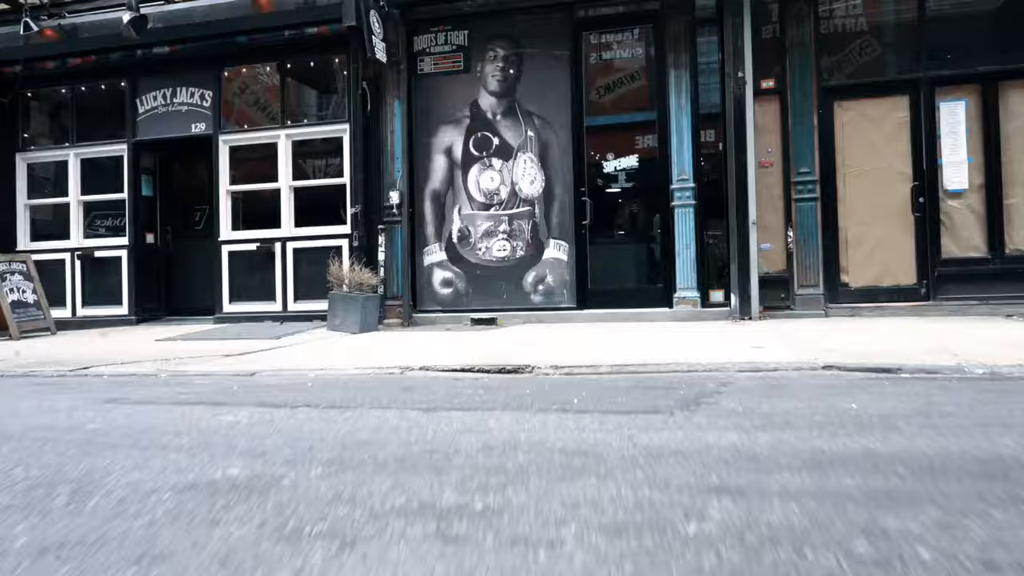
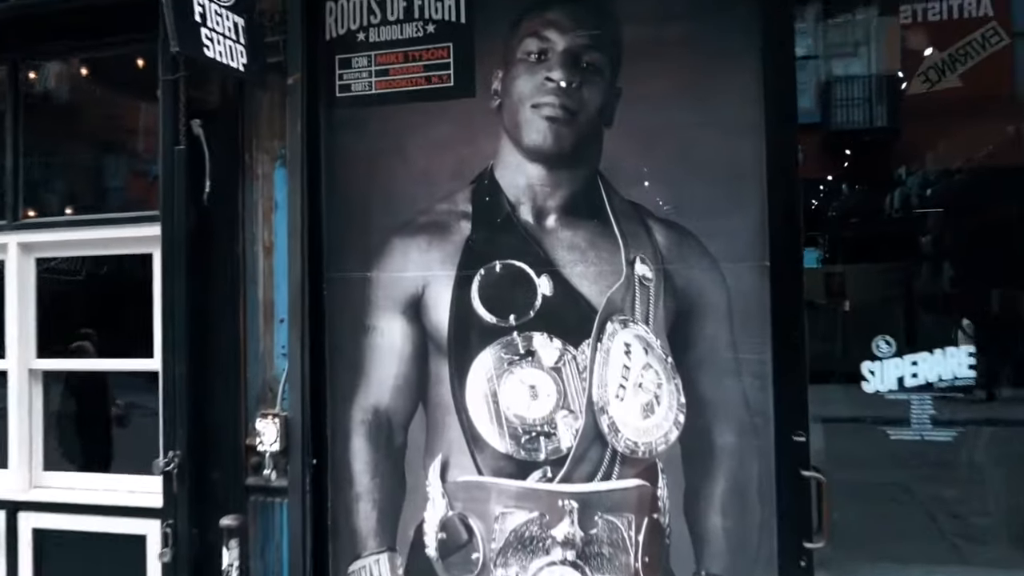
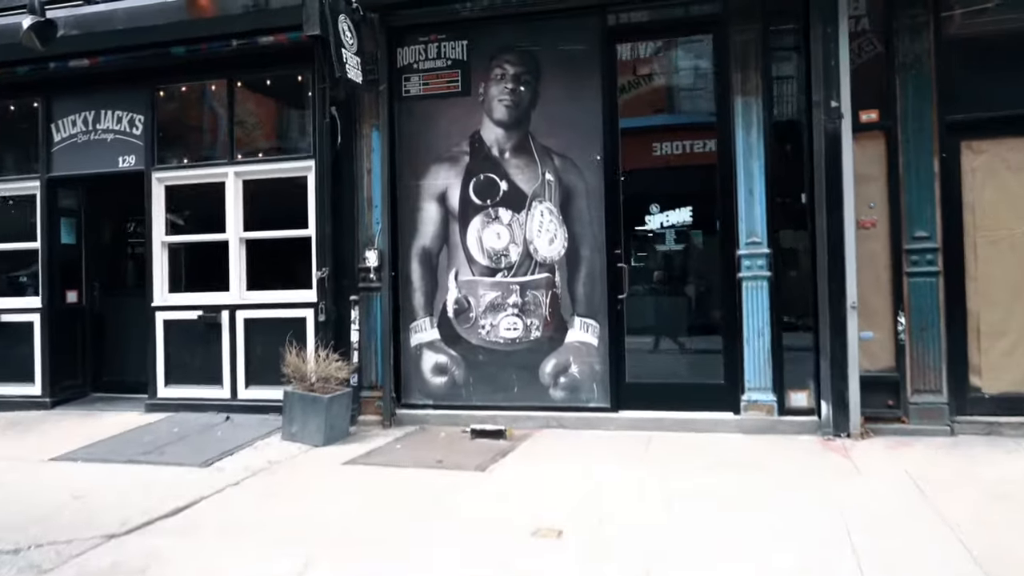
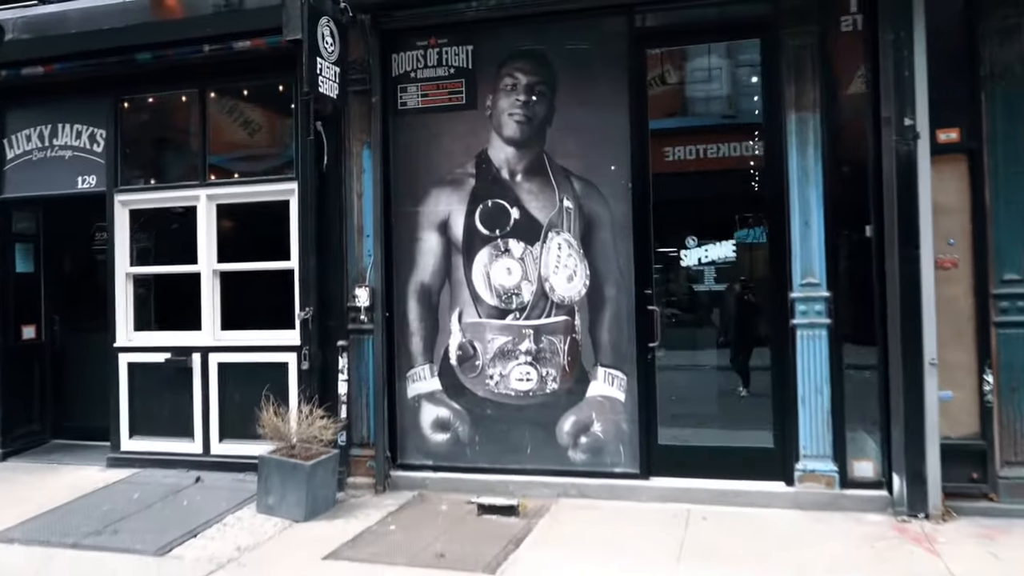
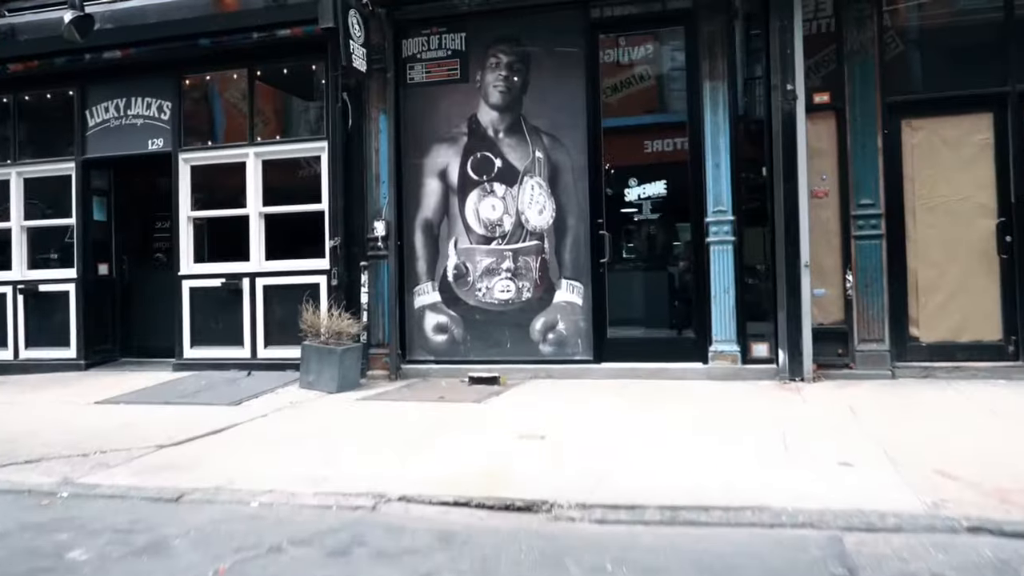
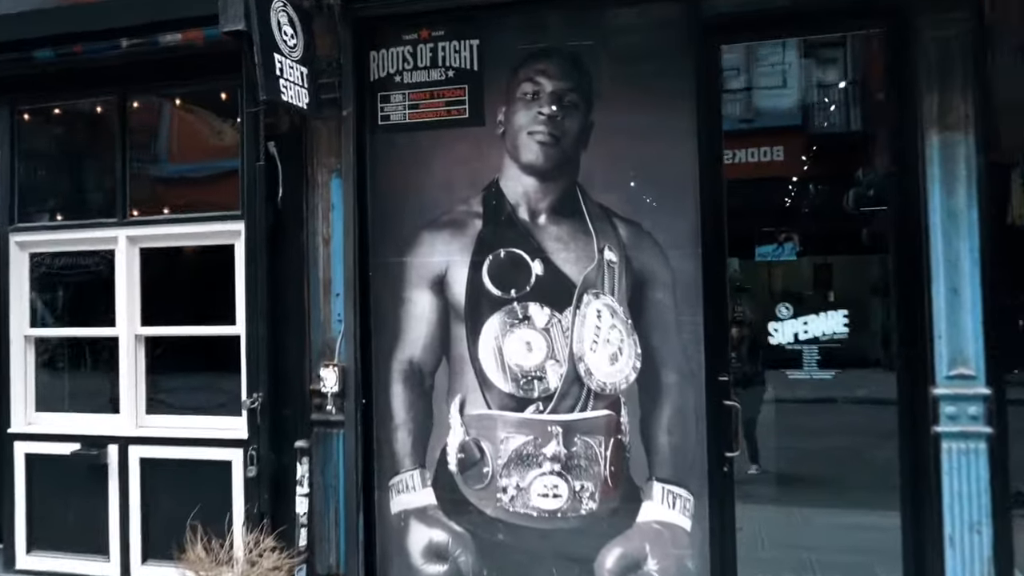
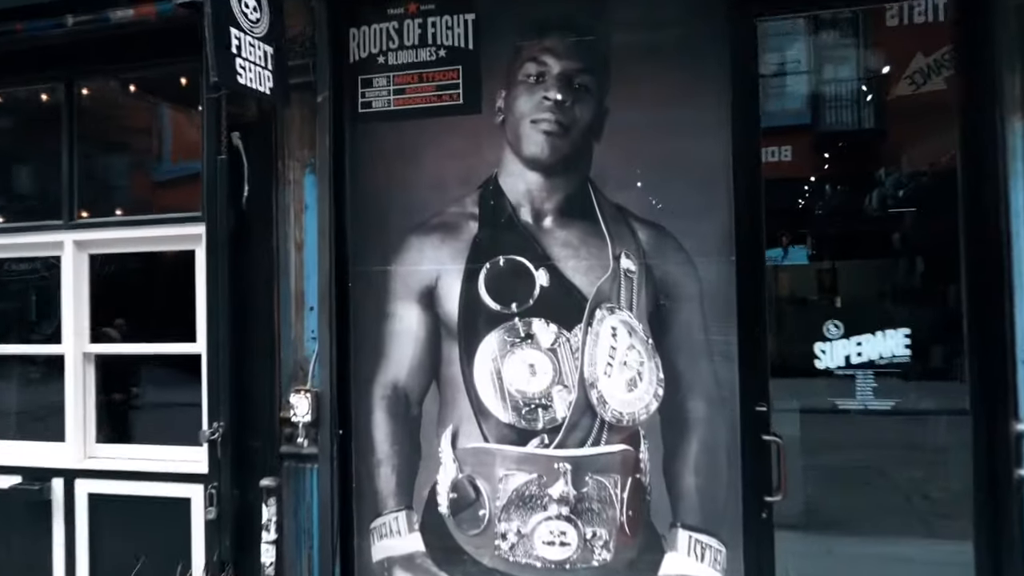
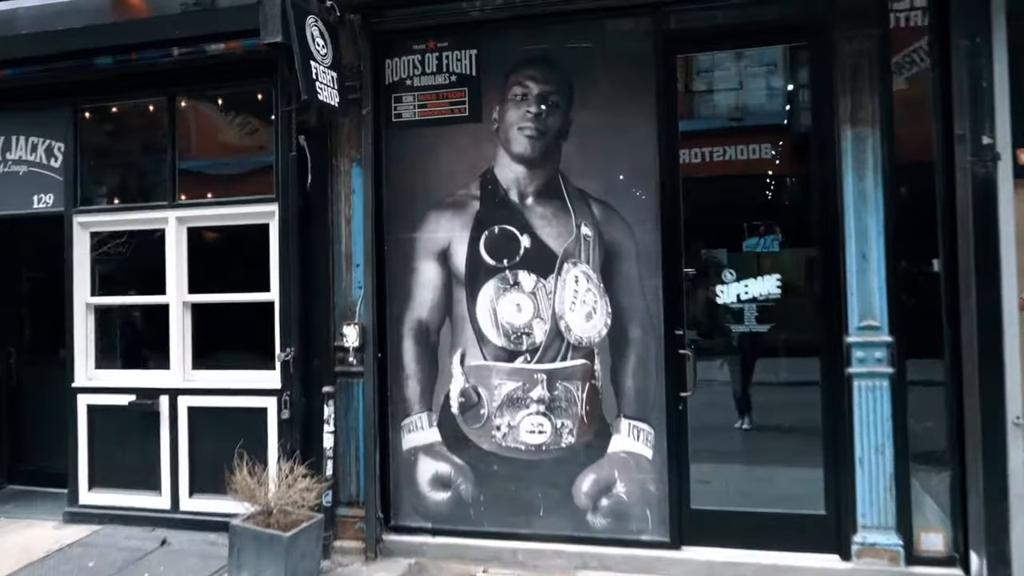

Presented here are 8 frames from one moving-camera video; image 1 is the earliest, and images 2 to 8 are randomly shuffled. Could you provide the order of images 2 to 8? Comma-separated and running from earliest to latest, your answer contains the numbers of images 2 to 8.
5, 3, 4, 8, 6, 7, 2
